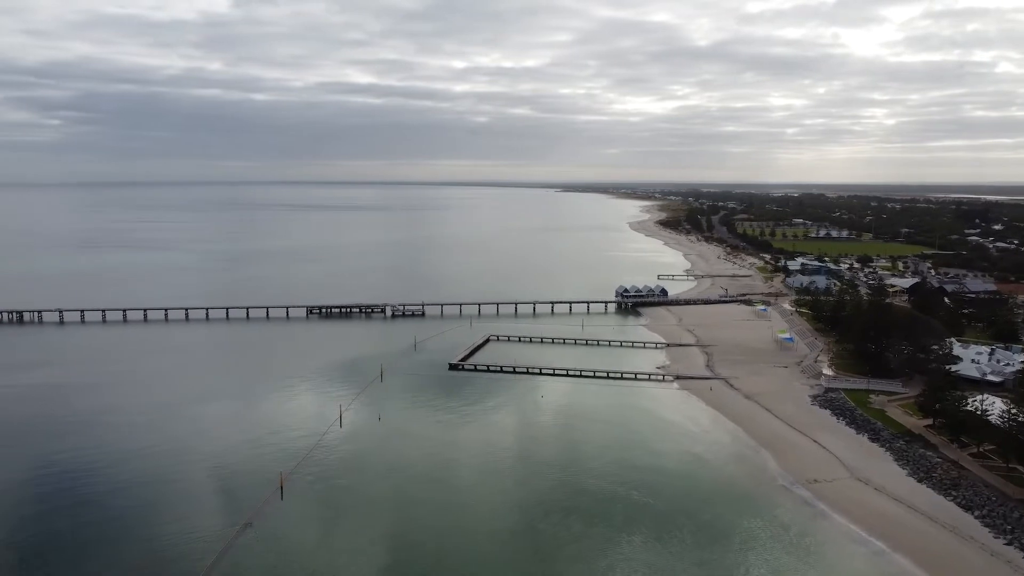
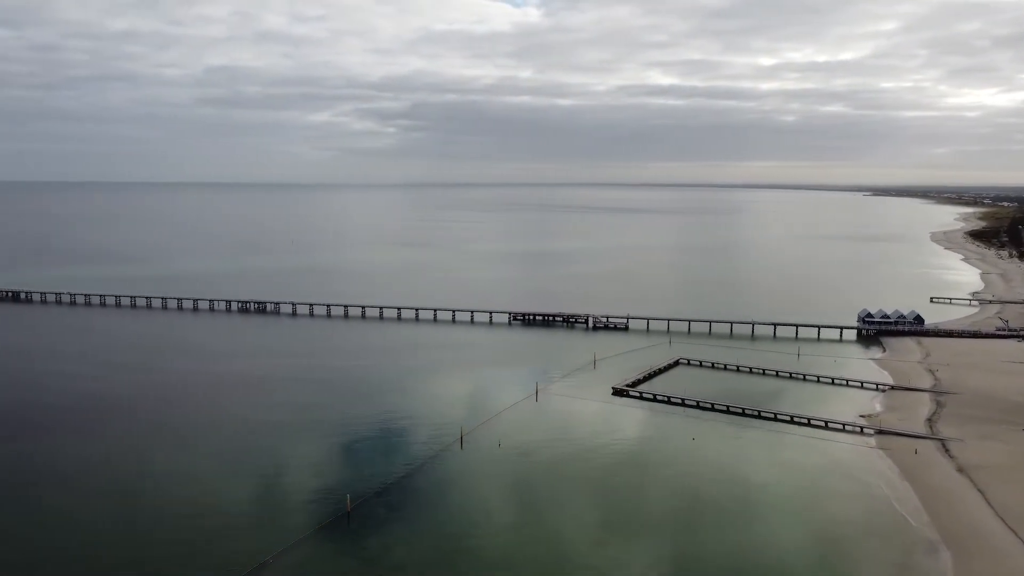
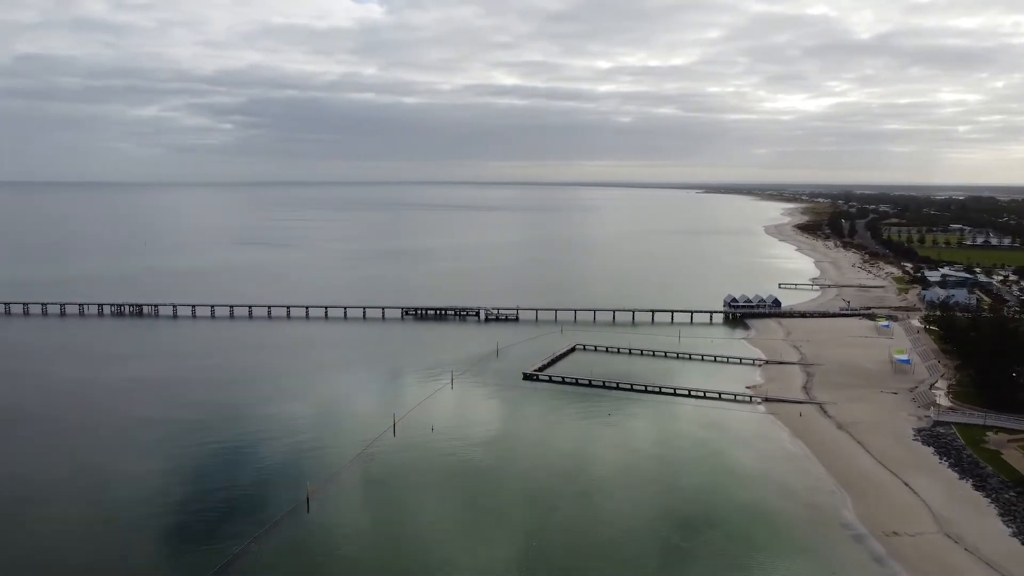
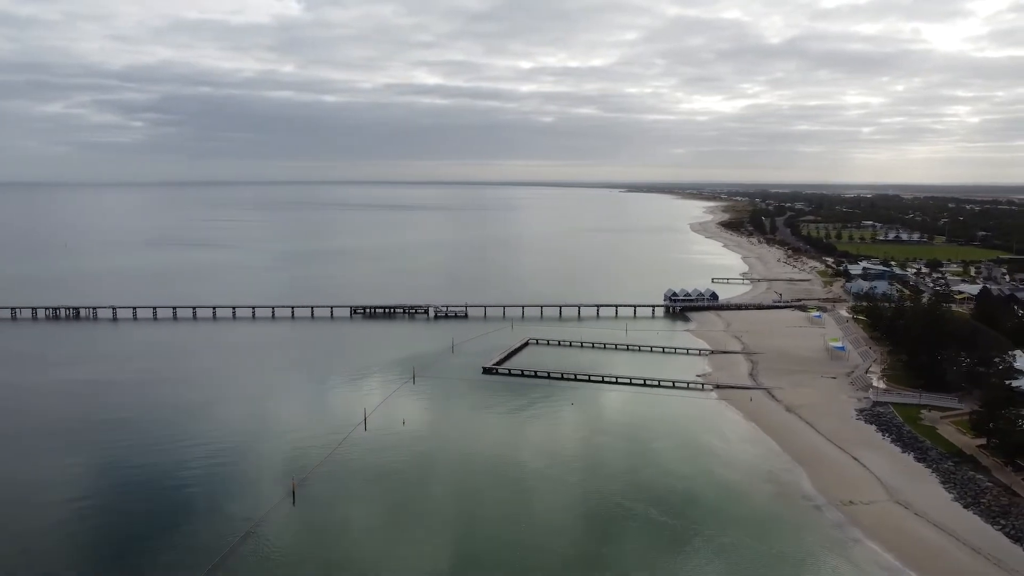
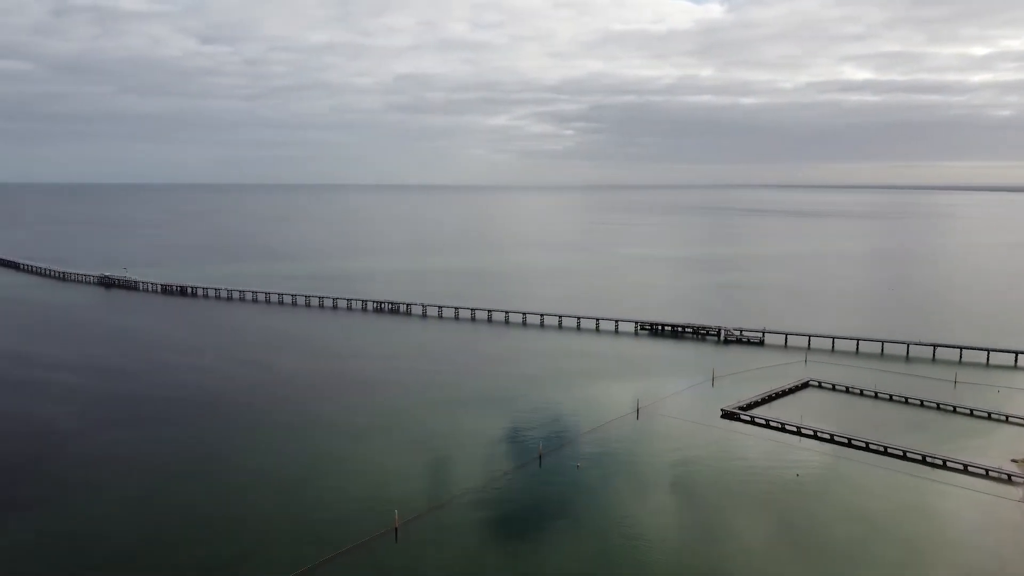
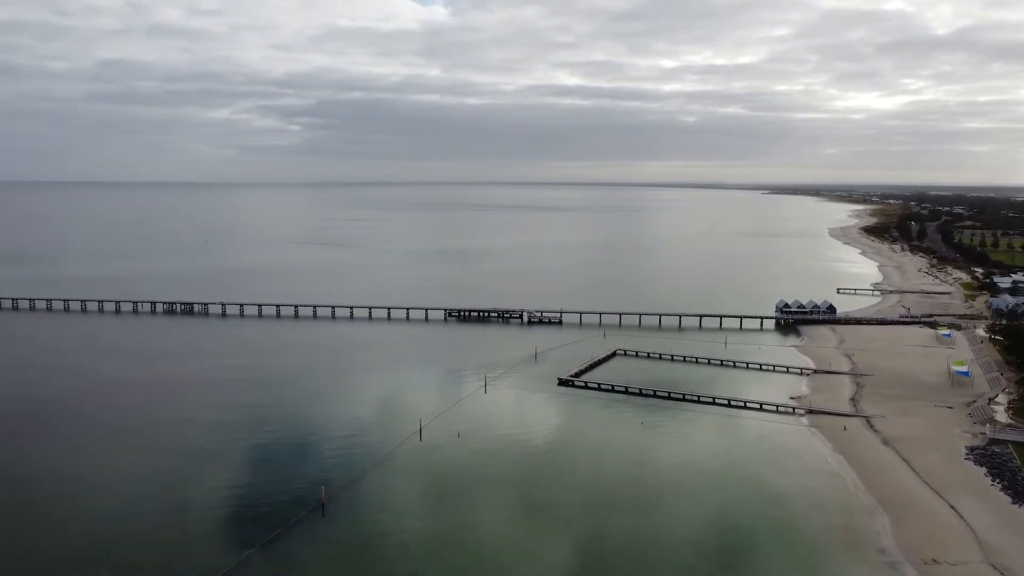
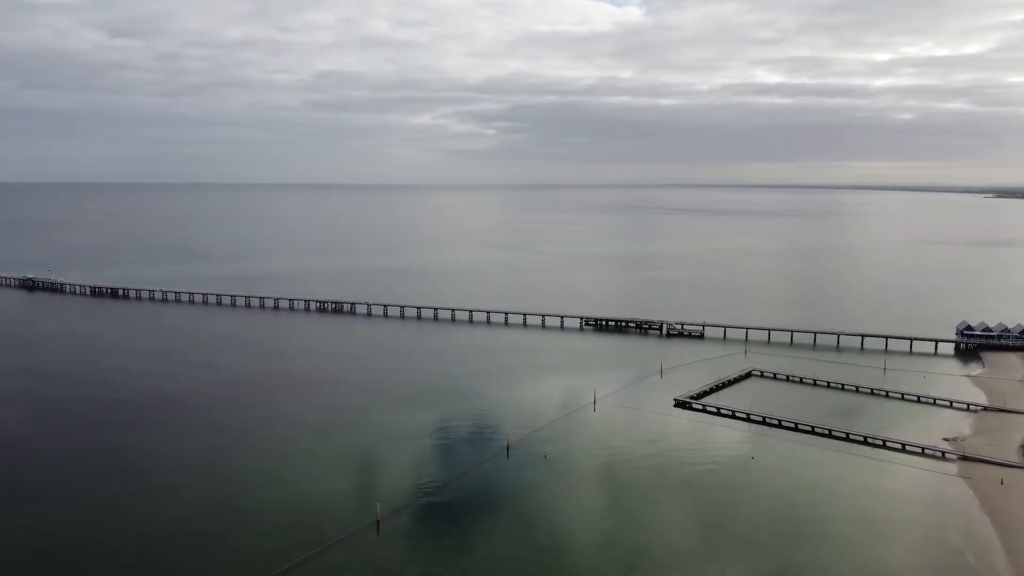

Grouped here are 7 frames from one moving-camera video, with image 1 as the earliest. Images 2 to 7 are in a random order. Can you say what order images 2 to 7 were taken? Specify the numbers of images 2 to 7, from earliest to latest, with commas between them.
4, 3, 6, 2, 7, 5
